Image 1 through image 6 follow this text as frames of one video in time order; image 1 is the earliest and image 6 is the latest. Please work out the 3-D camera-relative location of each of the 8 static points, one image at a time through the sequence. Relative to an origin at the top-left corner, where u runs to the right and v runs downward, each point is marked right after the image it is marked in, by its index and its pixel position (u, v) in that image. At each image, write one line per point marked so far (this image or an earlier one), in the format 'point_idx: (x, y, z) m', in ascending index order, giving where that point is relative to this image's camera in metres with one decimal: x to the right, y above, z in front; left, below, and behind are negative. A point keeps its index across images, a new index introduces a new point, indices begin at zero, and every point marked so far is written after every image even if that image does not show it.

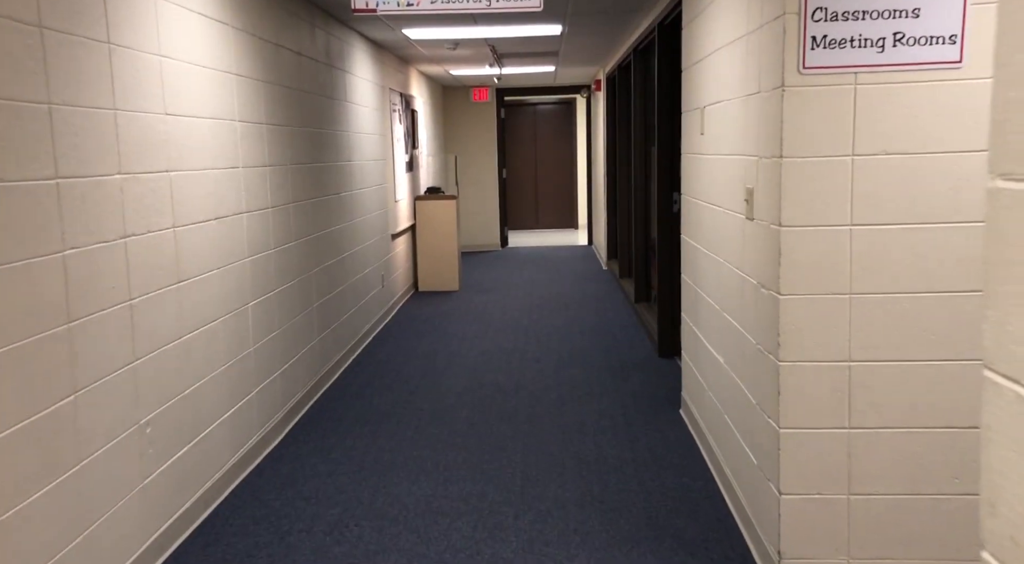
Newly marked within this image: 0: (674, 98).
0: (+1.0, +1.1, +5.1) m
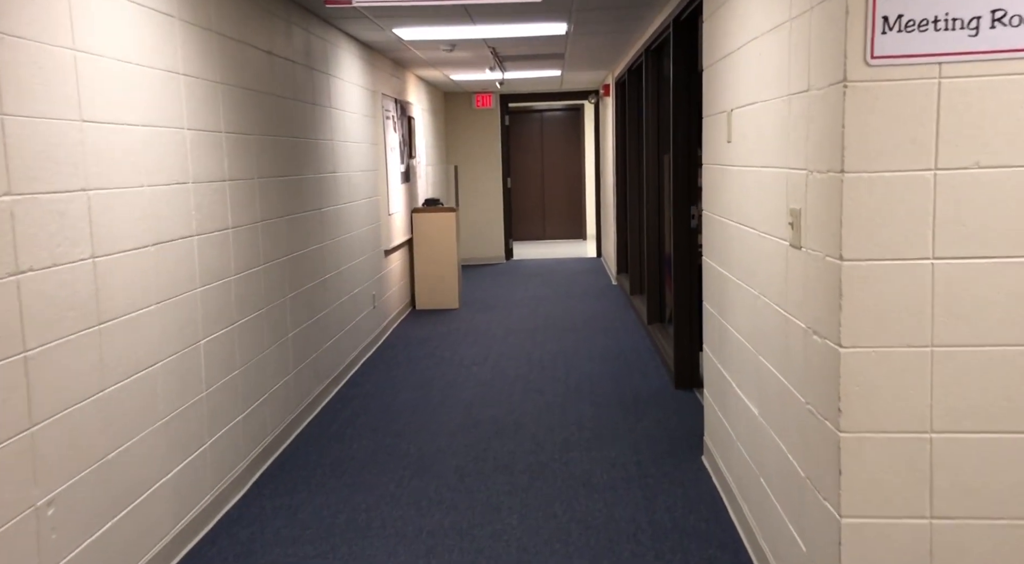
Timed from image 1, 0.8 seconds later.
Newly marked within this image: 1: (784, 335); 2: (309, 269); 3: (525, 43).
0: (+1.0, +1.0, +4.6) m
1: (+0.8, -0.2, +2.3) m
2: (-1.1, +0.1, +4.5) m
3: (+0.1, +1.8, +6.2) m
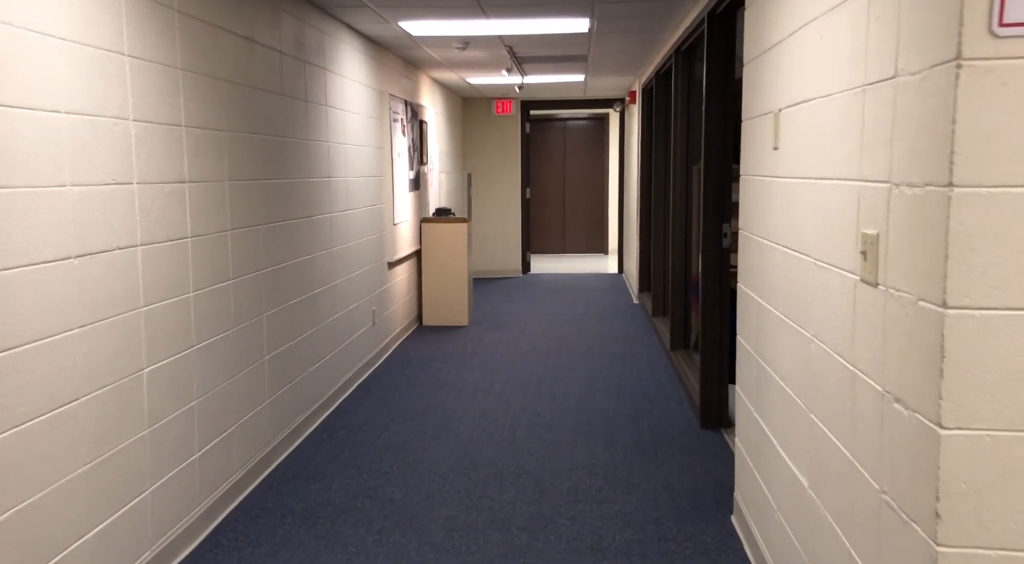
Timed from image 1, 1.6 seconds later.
0: (+1.1, +0.9, +4.1) m
1: (+0.7, -0.2, +1.7) m
2: (-1.1, 0.0, +4.0) m
3: (+0.2, +1.7, +5.7) m
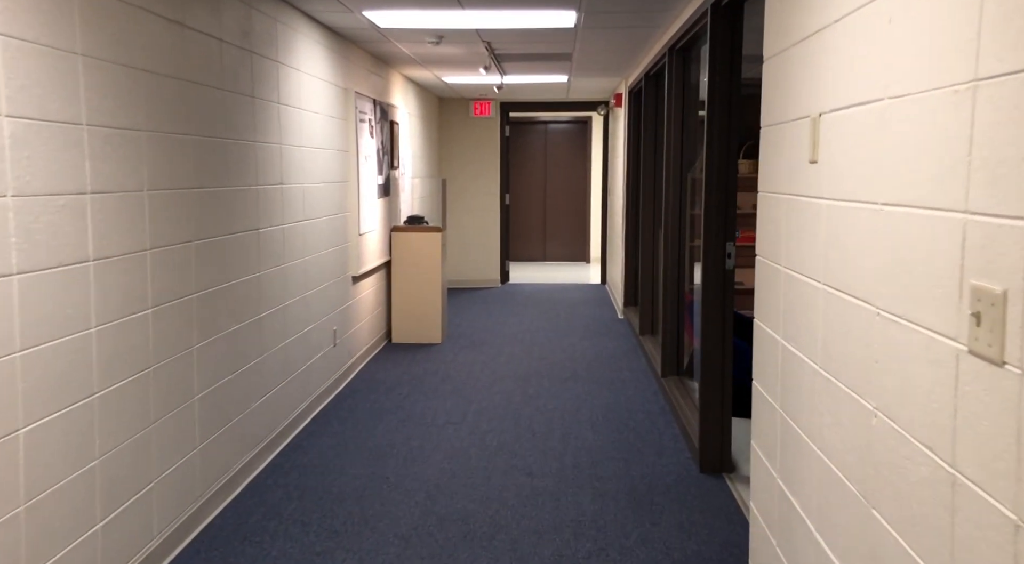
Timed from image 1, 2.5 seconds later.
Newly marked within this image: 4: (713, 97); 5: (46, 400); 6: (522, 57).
0: (+1.0, +0.8, +3.6) m
1: (+0.7, -0.4, +1.3) m
2: (-1.2, -0.1, +3.5) m
3: (+0.1, +1.6, +5.2) m
4: (+0.9, +0.8, +3.6) m
5: (-1.3, -0.3, +2.2) m
6: (+0.1, +1.7, +6.0) m
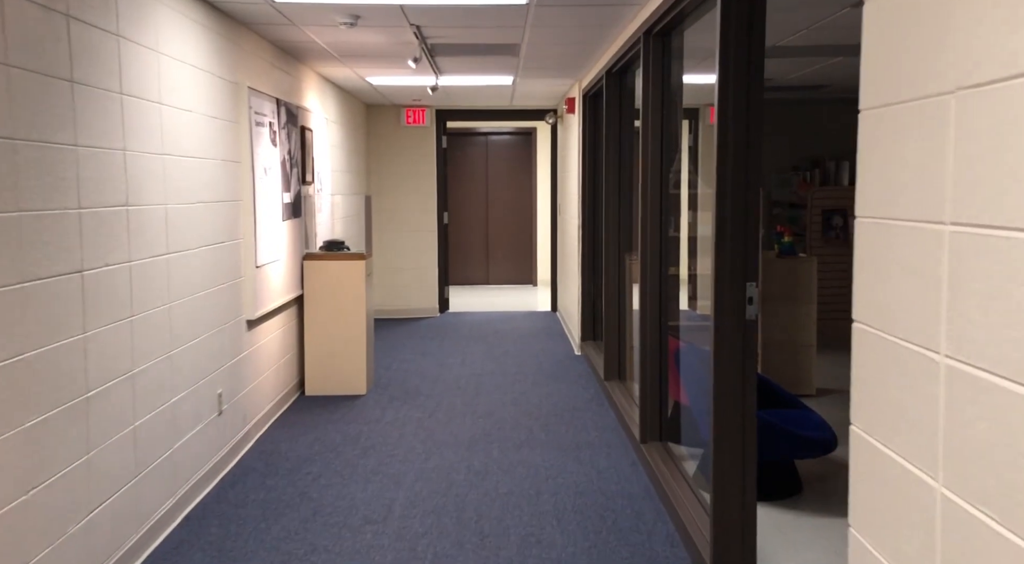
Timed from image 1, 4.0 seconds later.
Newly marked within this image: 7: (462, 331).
0: (+0.8, +0.6, +2.6) m
1: (+0.7, -0.5, +0.2) m
2: (-1.4, -0.3, +2.3) m
3: (-0.3, +1.4, +4.2) m
4: (+0.7, +0.6, +2.6) m
5: (-1.3, -0.5, +1.0) m
6: (-0.3, +1.5, +5.0) m
7: (-0.5, -0.5, +7.6) m
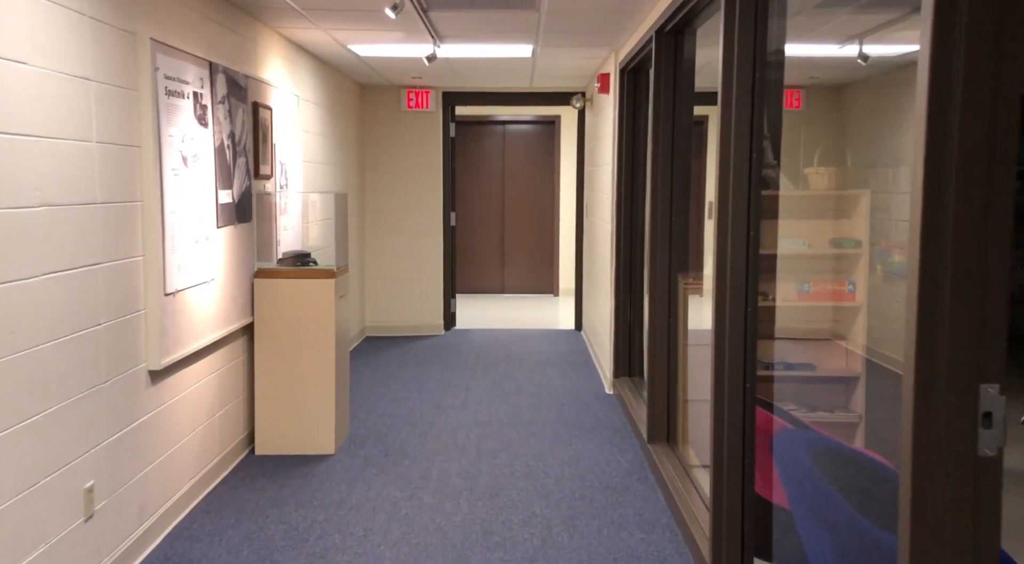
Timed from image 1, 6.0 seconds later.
0: (+0.8, +0.4, +1.3) m
1: (+0.6, -0.7, -1.1) m
2: (-1.4, -0.5, +1.1) m
3: (-0.2, +1.2, +2.9) m
4: (+0.7, +0.5, +1.3) m
5: (-1.4, -0.7, -0.2) m
6: (-0.2, +1.3, +3.7) m
7: (-0.4, -0.6, +6.4) m
